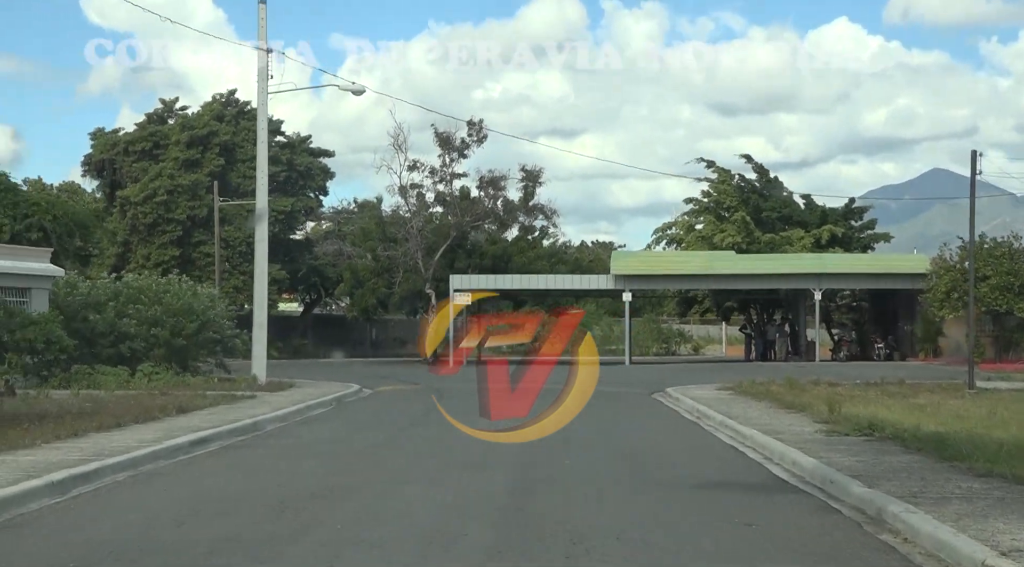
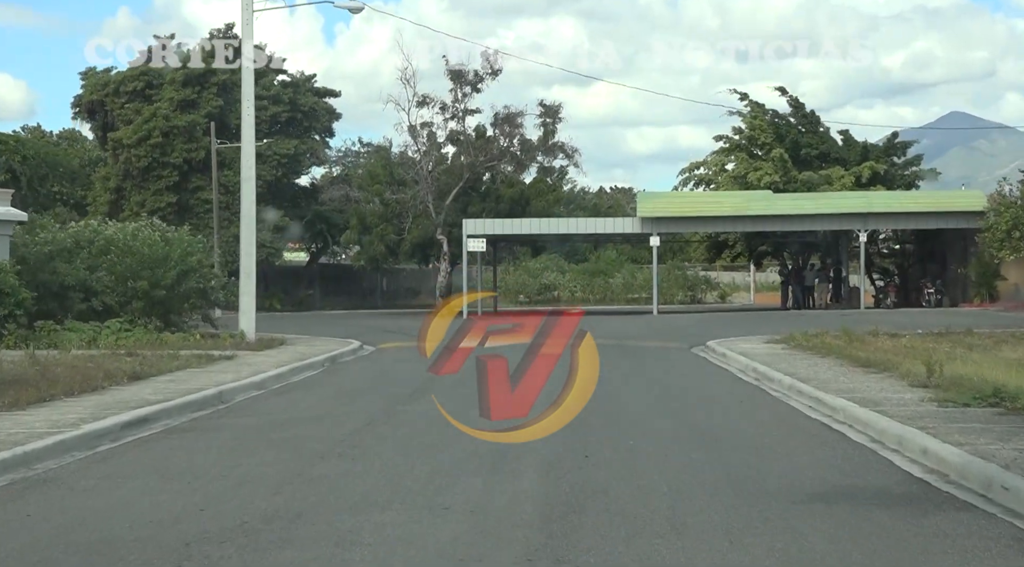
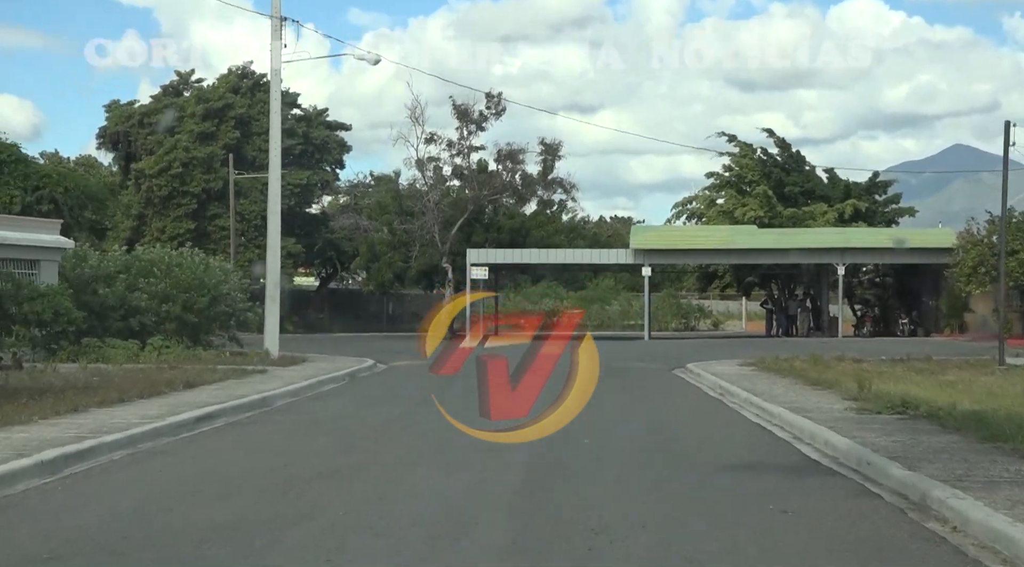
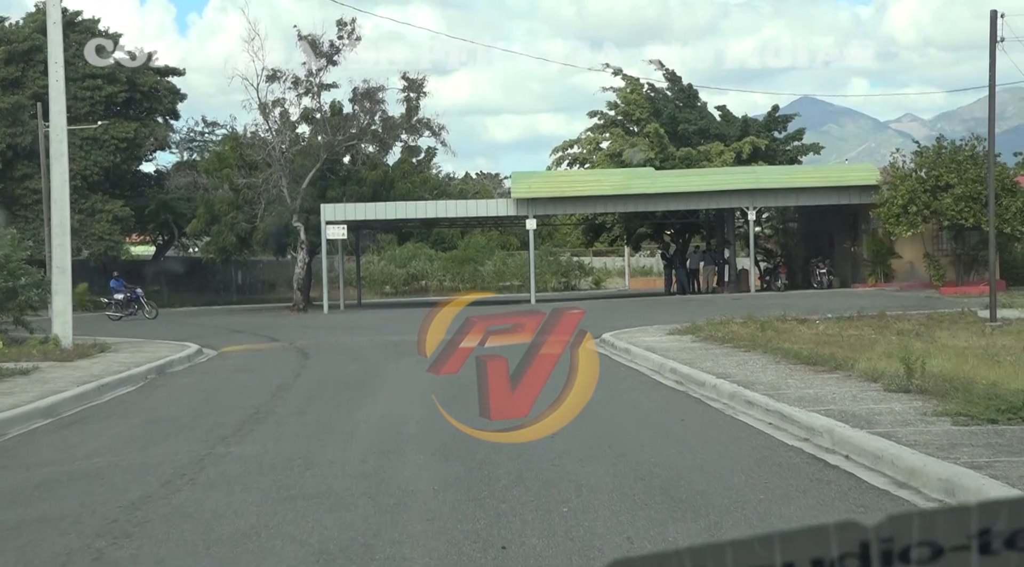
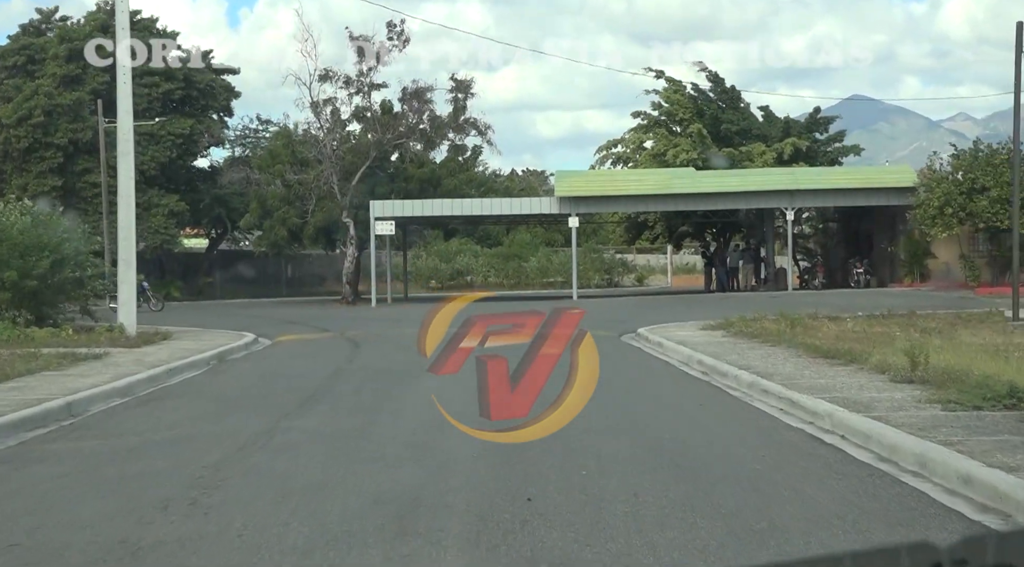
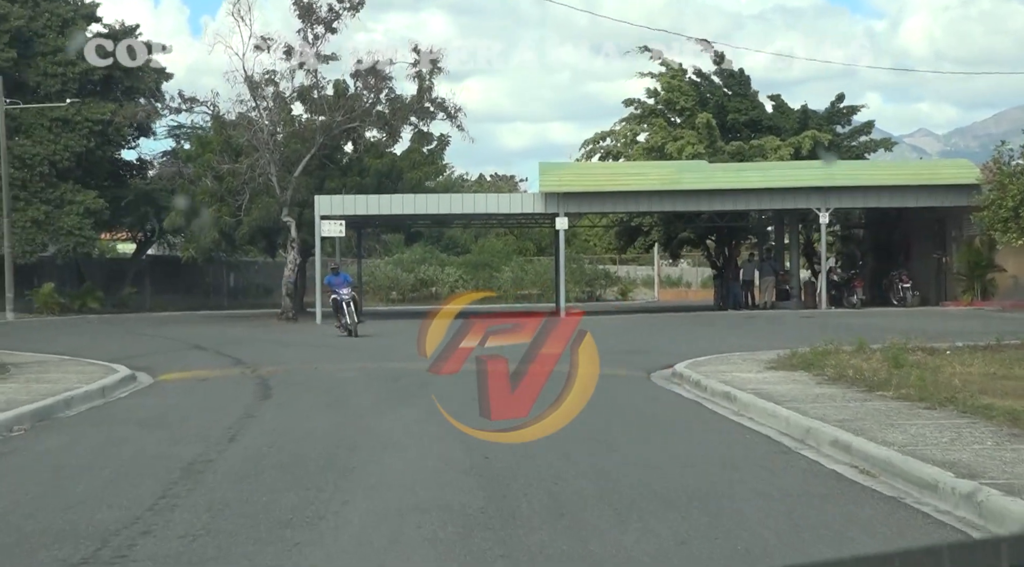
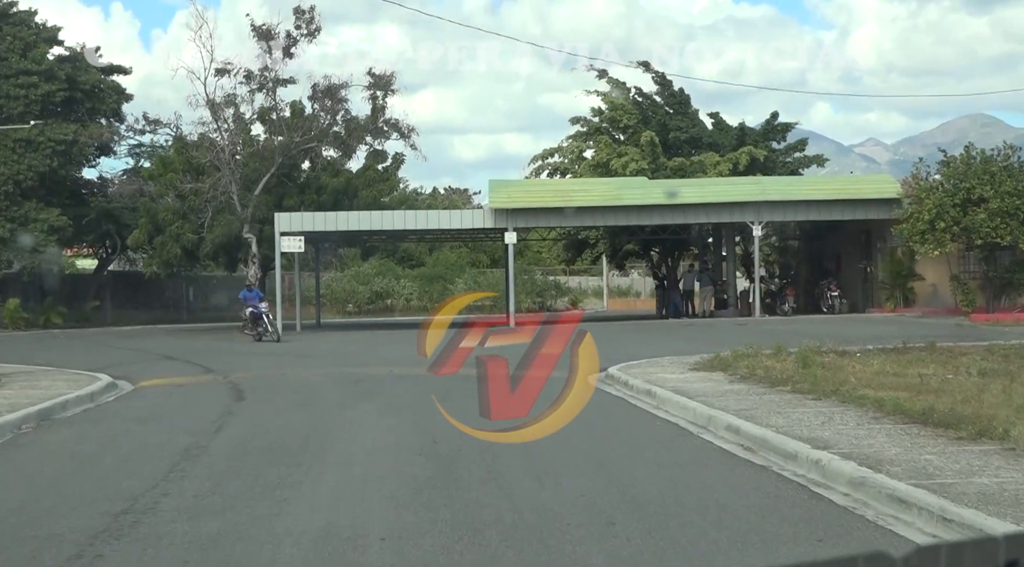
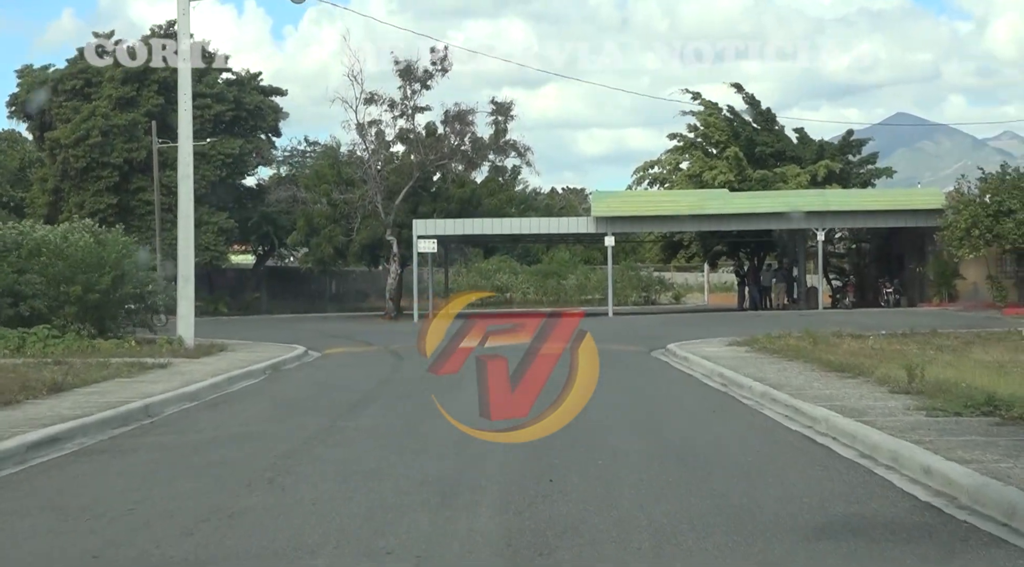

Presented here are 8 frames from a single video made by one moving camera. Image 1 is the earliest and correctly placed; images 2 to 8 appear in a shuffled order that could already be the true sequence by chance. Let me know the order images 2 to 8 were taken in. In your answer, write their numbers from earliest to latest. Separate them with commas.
3, 2, 8, 5, 4, 7, 6
